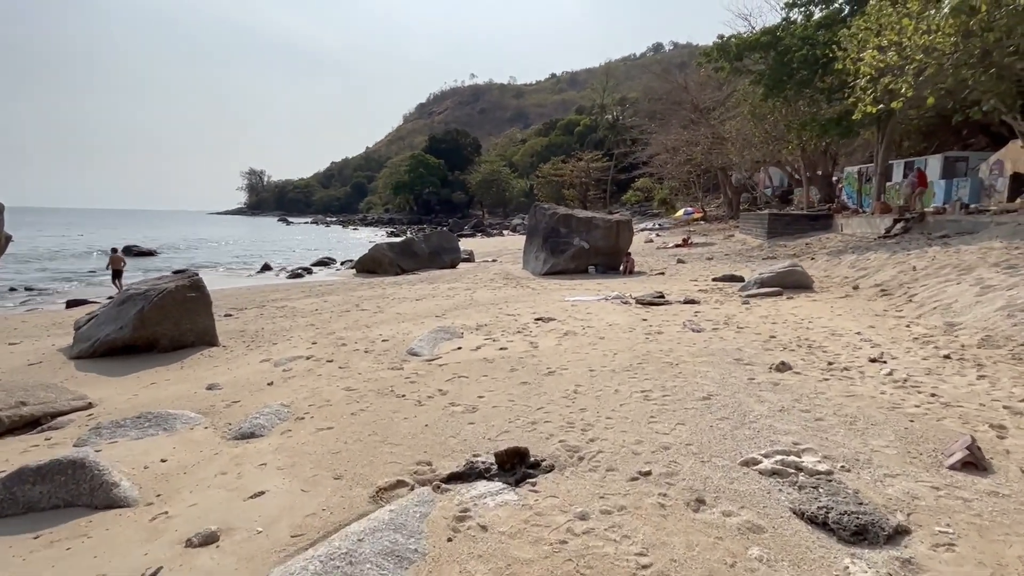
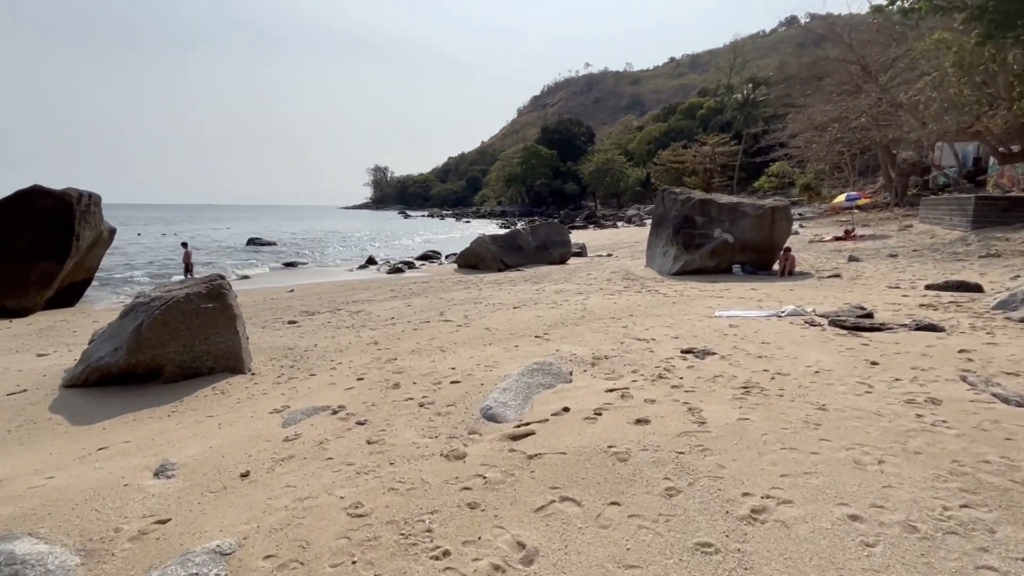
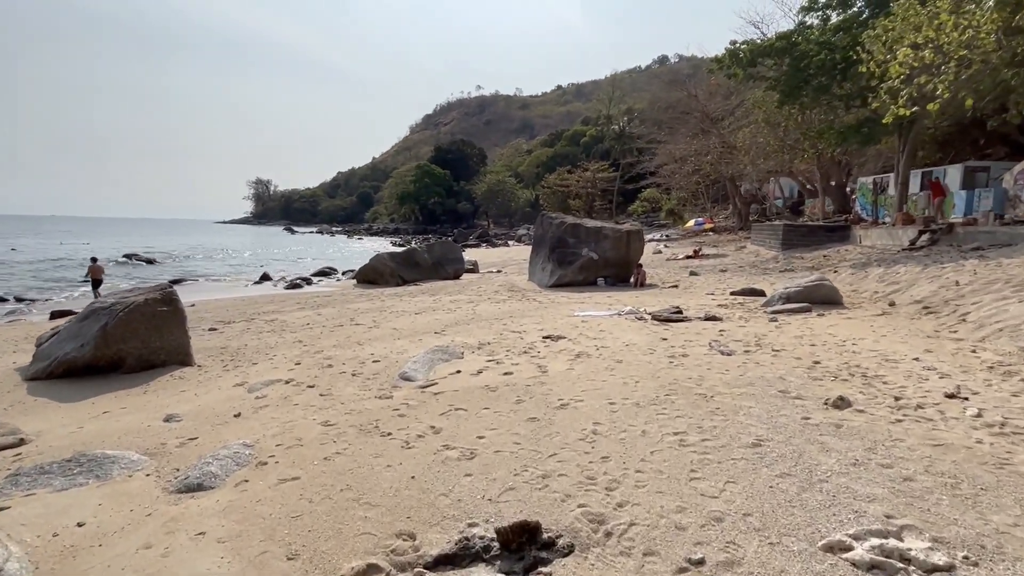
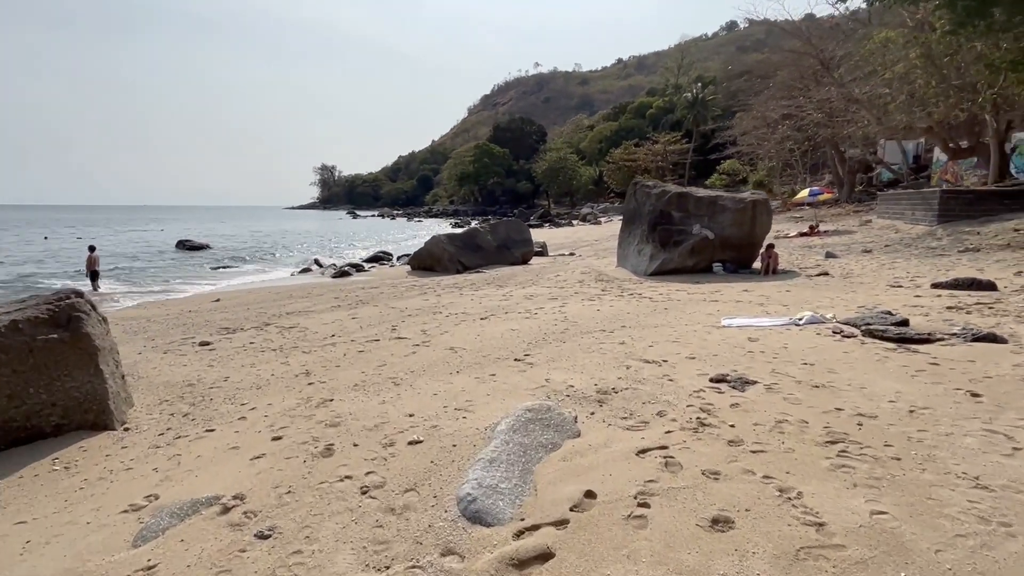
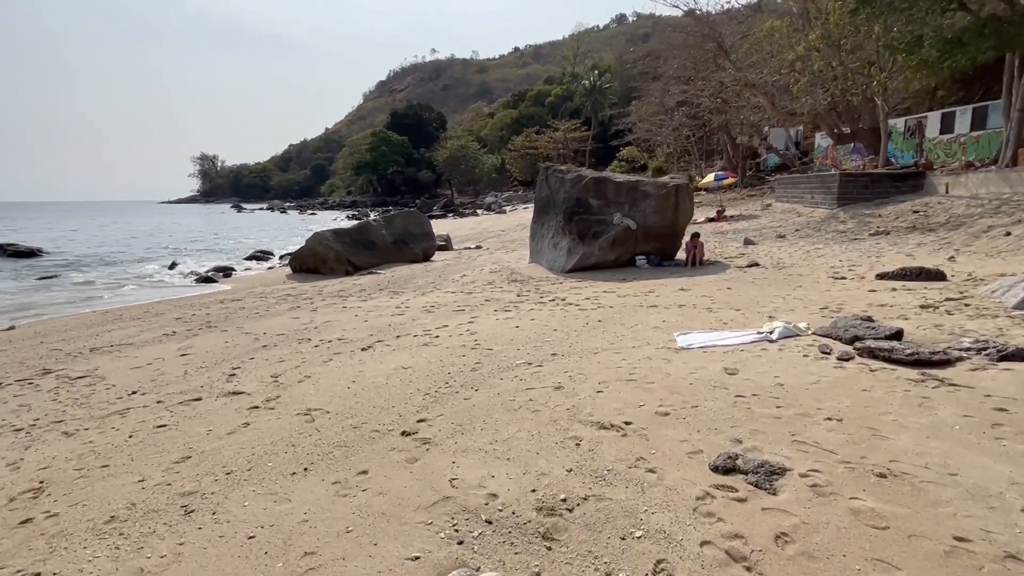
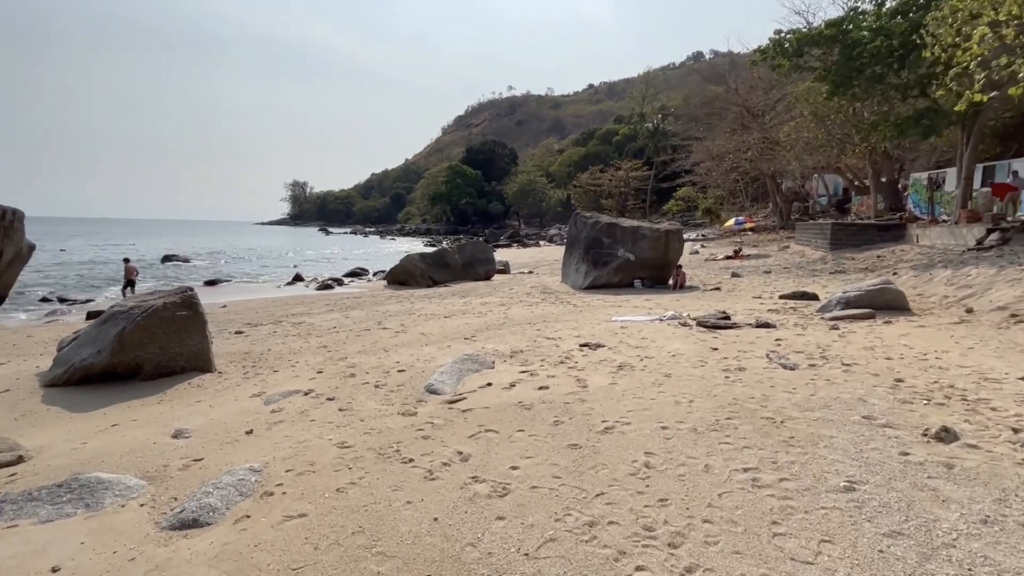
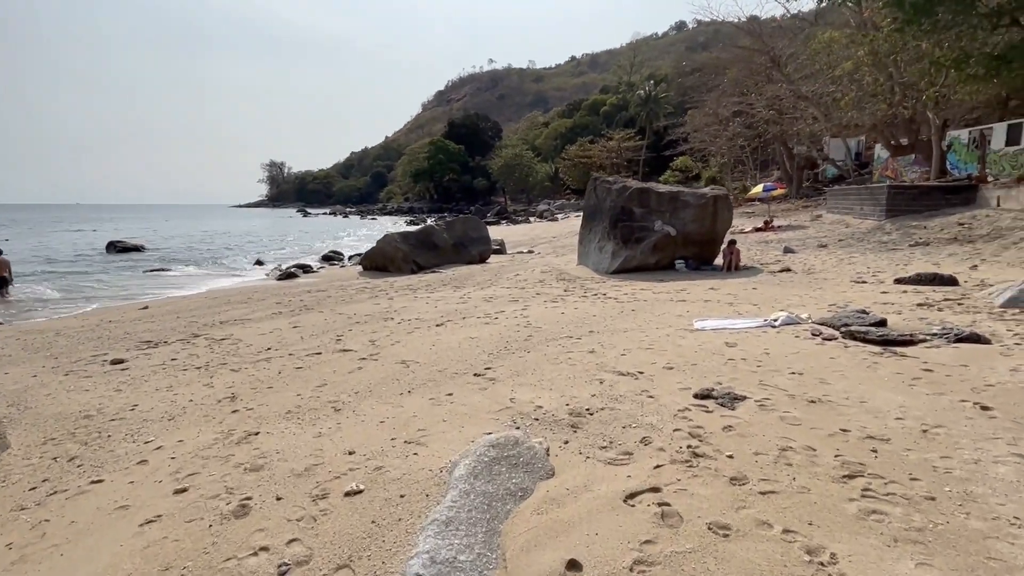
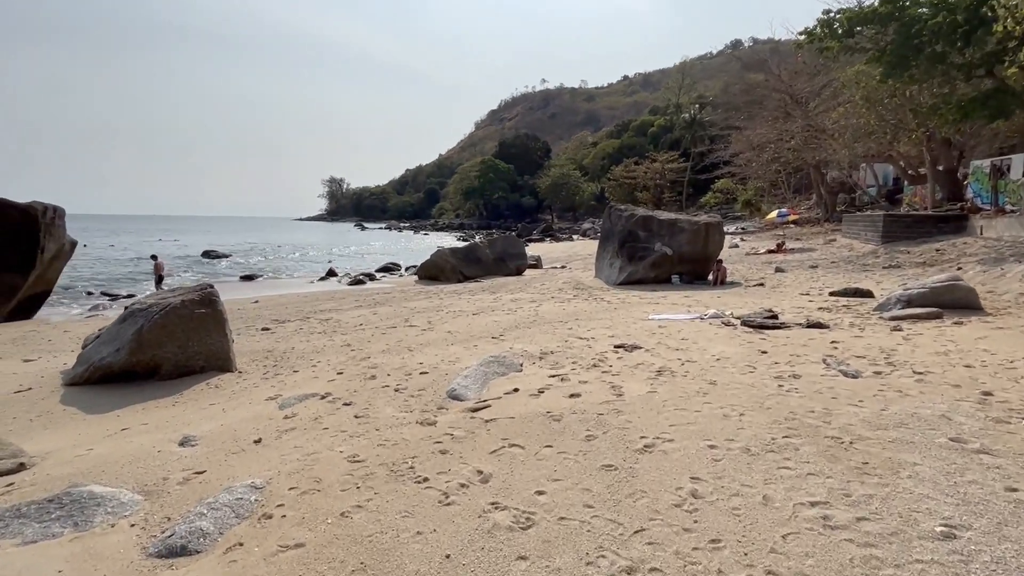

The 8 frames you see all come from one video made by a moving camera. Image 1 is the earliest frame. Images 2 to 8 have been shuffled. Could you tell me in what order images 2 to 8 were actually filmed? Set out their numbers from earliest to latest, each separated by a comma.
3, 6, 8, 2, 4, 7, 5
